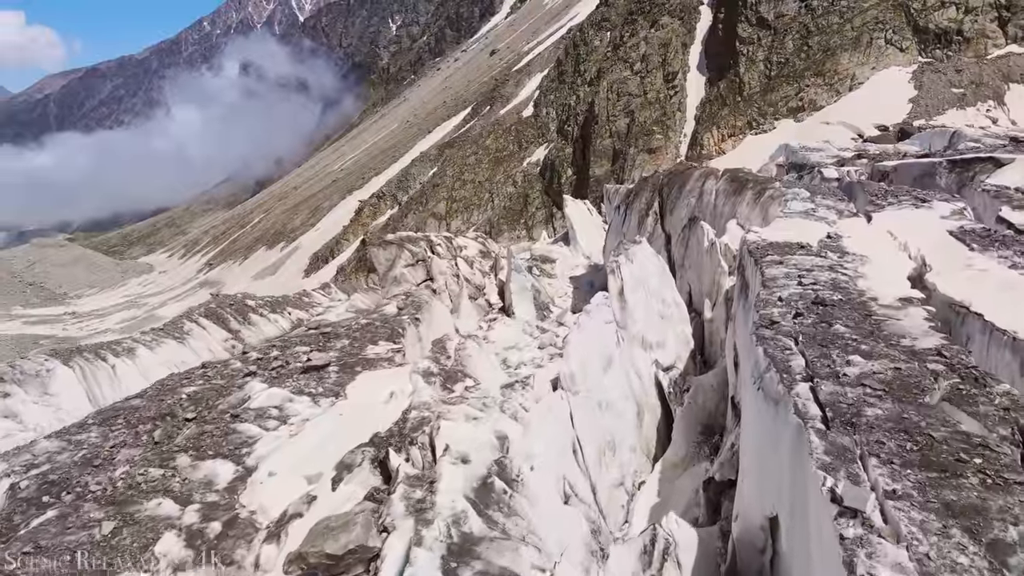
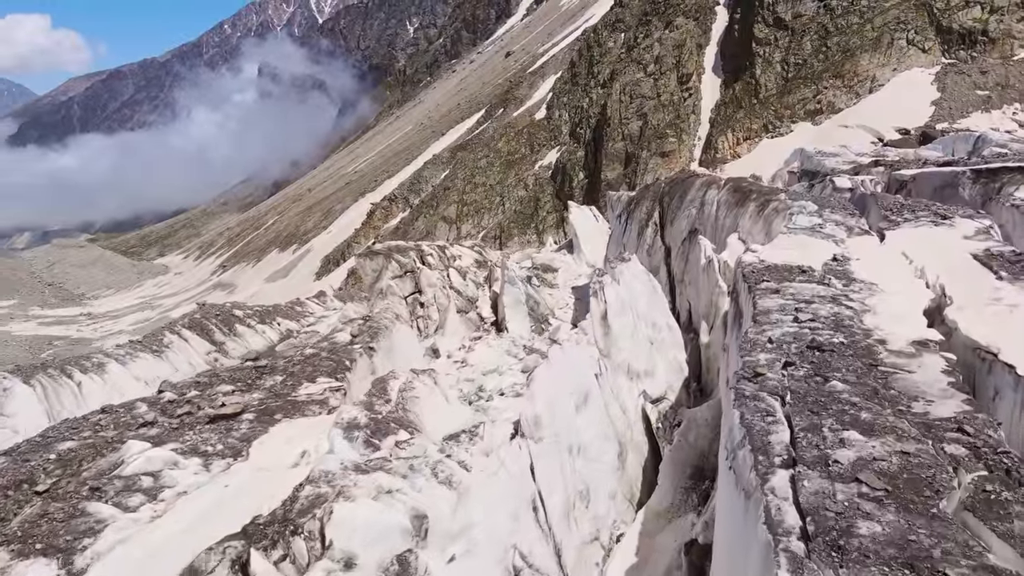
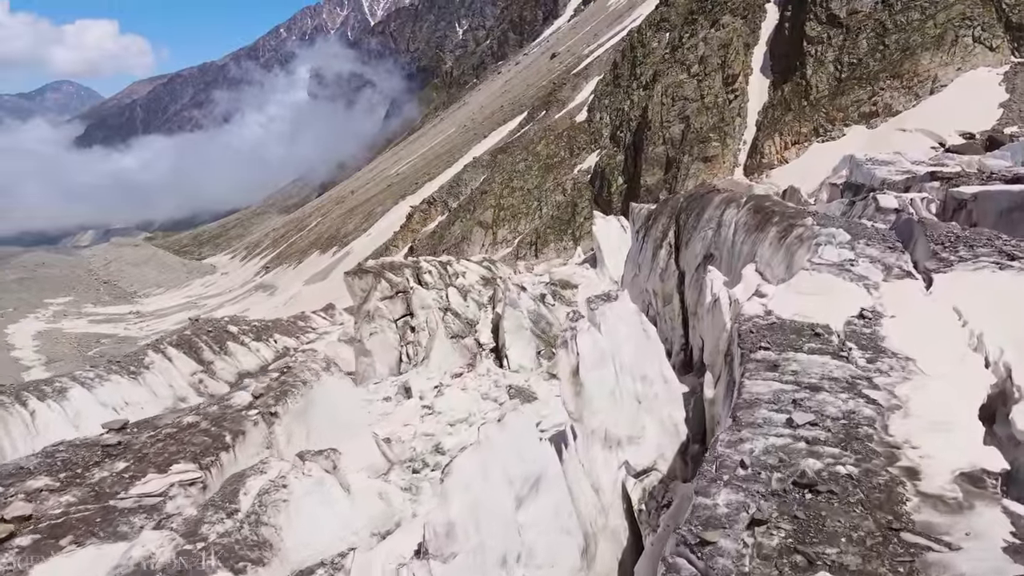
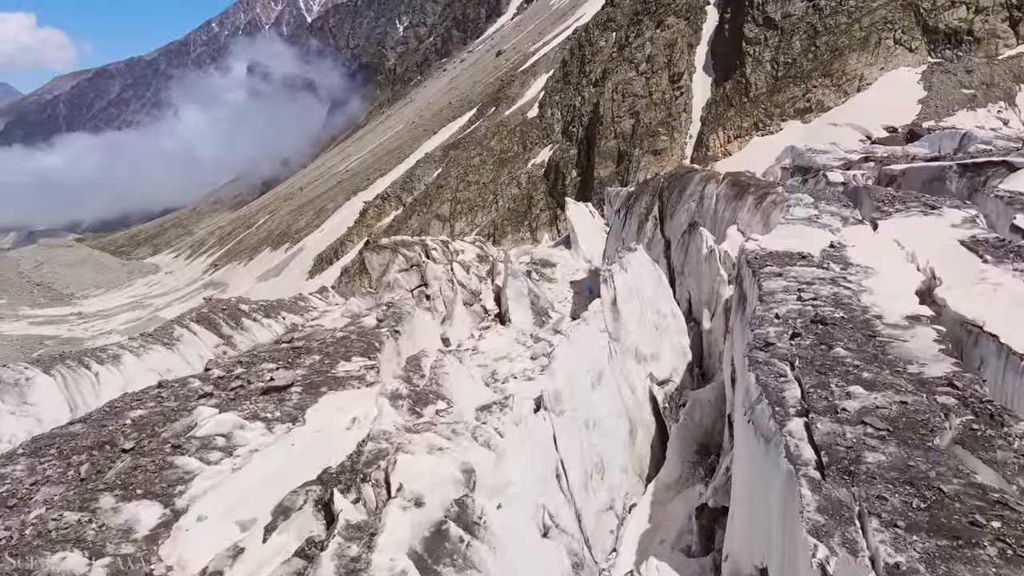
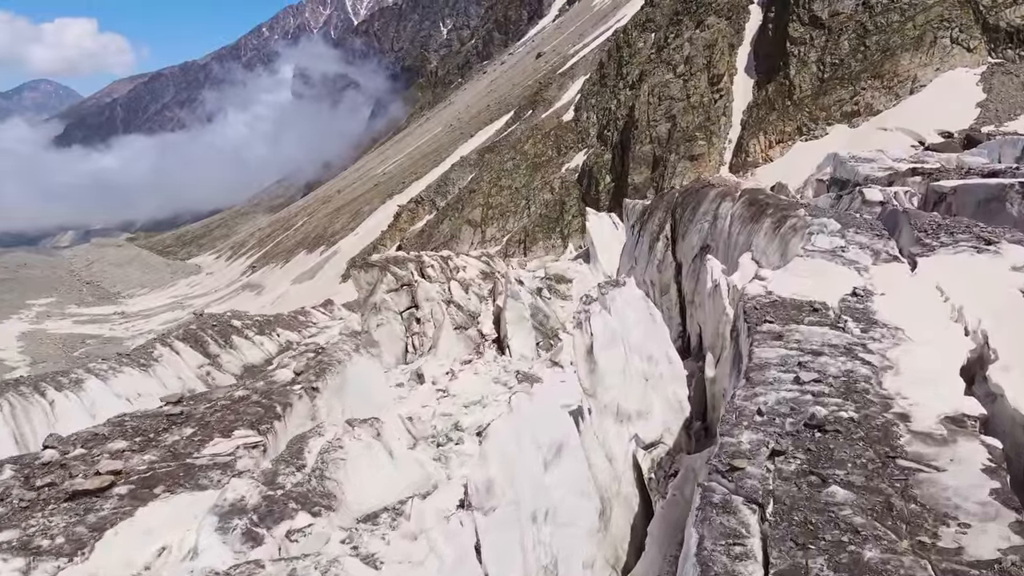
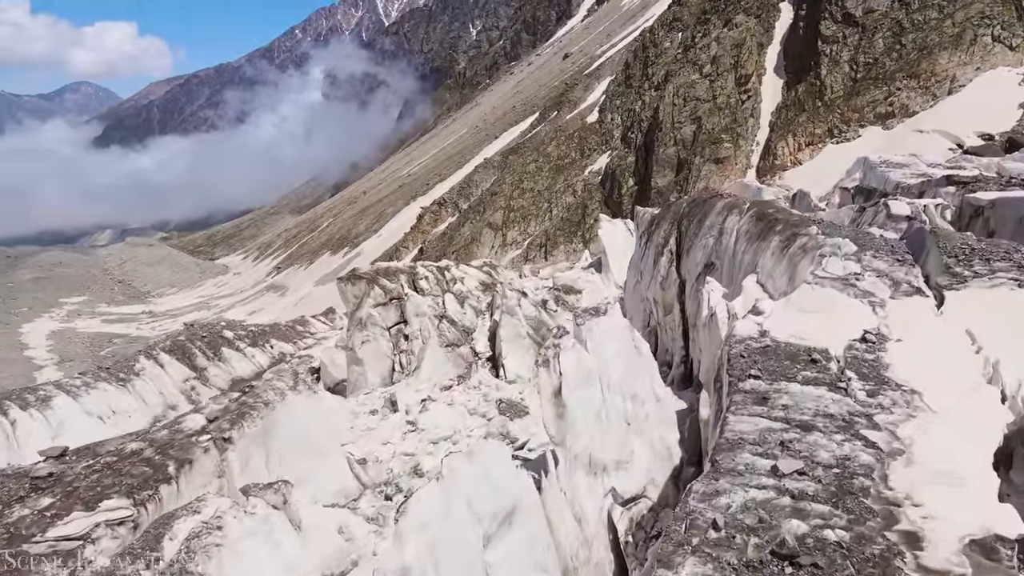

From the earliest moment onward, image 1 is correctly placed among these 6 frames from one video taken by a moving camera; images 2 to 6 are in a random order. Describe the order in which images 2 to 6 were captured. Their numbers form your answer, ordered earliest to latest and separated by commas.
4, 2, 5, 3, 6
